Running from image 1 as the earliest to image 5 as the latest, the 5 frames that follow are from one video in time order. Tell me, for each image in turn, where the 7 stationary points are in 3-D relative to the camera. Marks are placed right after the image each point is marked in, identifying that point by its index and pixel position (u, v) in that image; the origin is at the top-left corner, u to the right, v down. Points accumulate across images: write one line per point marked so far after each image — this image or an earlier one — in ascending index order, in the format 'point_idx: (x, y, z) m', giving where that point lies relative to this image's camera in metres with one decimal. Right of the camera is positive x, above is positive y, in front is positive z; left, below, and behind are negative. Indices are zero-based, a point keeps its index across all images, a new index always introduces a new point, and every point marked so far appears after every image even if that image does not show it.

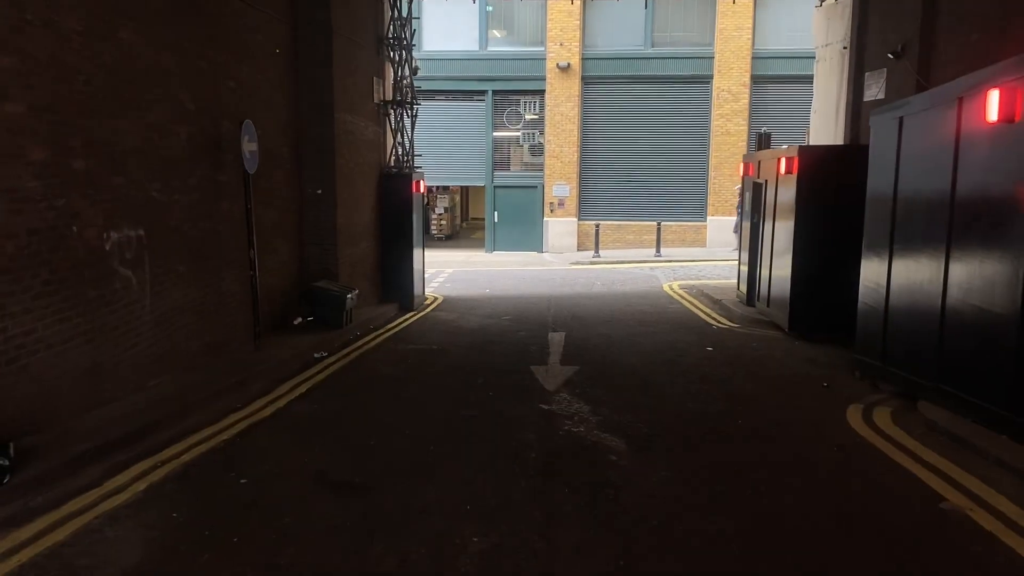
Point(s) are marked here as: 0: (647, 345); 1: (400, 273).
0: (+1.7, -0.7, +9.7) m
1: (-2.0, +0.3, +13.8) m
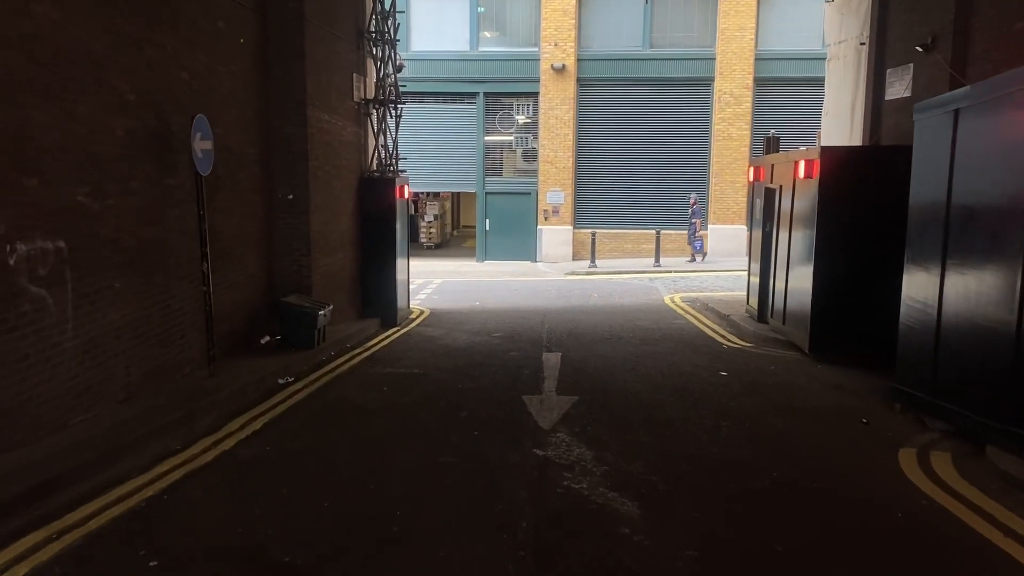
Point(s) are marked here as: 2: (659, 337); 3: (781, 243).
0: (+1.6, -0.9, +8.7) m
1: (-2.1, 0.0, +12.8) m
2: (+2.1, -0.7, +10.8) m
3: (+3.7, +0.6, +10.6) m
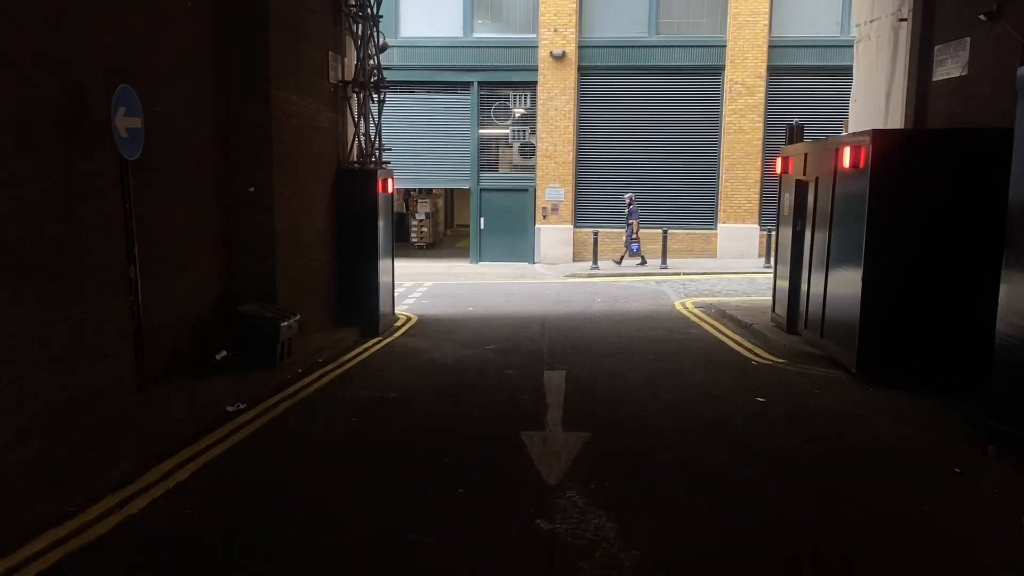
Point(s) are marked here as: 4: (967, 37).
0: (+1.6, -1.0, +7.3) m
1: (-2.2, 0.0, +11.4) m
2: (+2.0, -0.8, +9.4) m
3: (+3.7, +0.5, +9.2) m
4: (+5.3, +2.9, +8.9) m
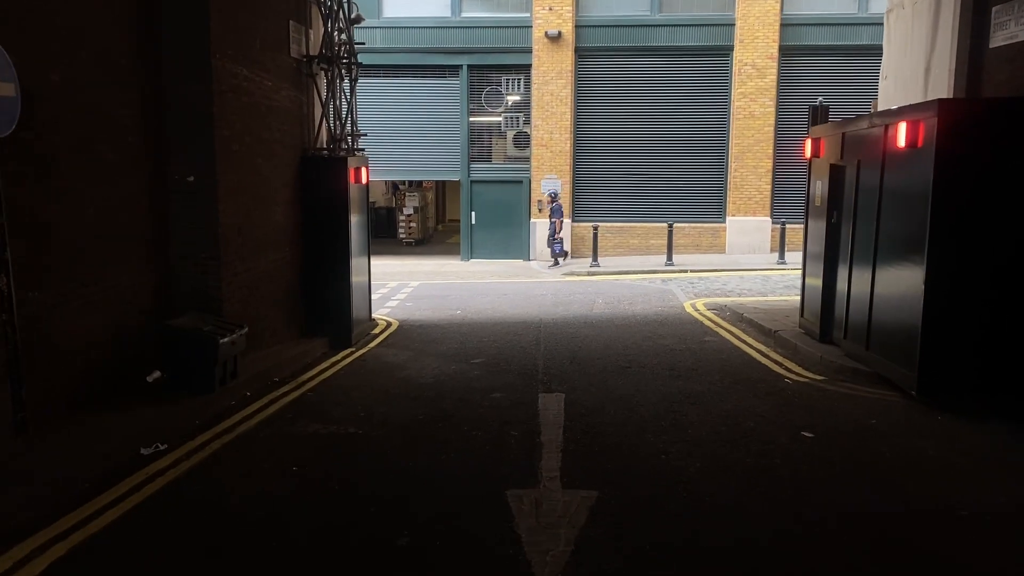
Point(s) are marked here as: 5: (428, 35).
0: (+1.5, -1.1, +5.9) m
1: (-2.3, -0.1, +10.0) m
2: (+1.9, -0.8, +8.0) m
3: (+3.5, +0.5, +7.8) m
4: (+5.1, +2.9, +7.5) m
5: (-2.1, +6.4, +19.6) m
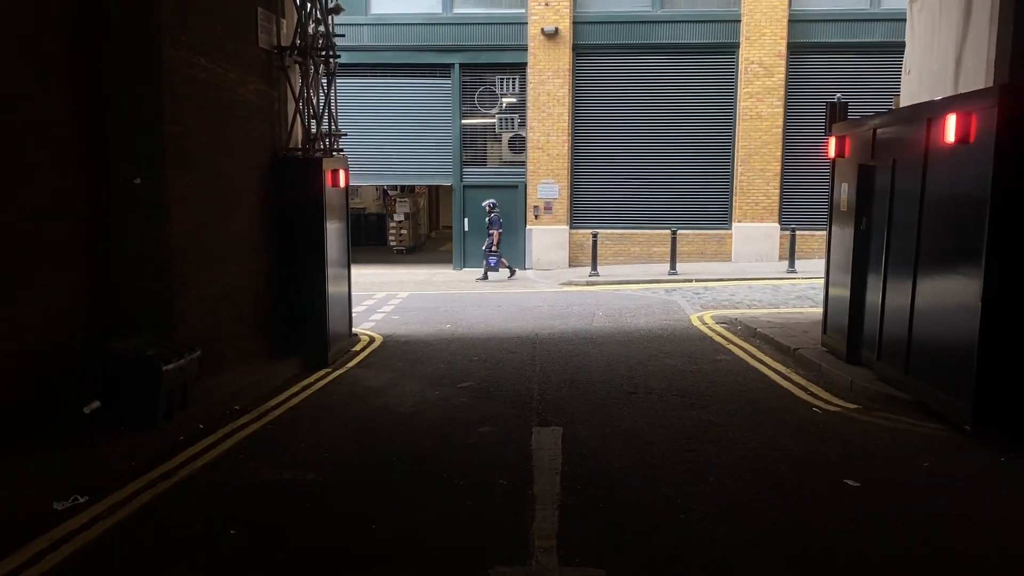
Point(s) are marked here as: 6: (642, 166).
0: (+1.4, -1.2, +5.0) m
1: (-2.4, -0.3, +9.1) m
2: (+1.8, -1.0, +7.1) m
3: (+3.5, +0.4, +6.9) m
4: (+5.0, +2.7, +6.6) m
5: (-2.3, +6.2, +18.7) m
6: (+3.2, +3.0, +18.8) m
